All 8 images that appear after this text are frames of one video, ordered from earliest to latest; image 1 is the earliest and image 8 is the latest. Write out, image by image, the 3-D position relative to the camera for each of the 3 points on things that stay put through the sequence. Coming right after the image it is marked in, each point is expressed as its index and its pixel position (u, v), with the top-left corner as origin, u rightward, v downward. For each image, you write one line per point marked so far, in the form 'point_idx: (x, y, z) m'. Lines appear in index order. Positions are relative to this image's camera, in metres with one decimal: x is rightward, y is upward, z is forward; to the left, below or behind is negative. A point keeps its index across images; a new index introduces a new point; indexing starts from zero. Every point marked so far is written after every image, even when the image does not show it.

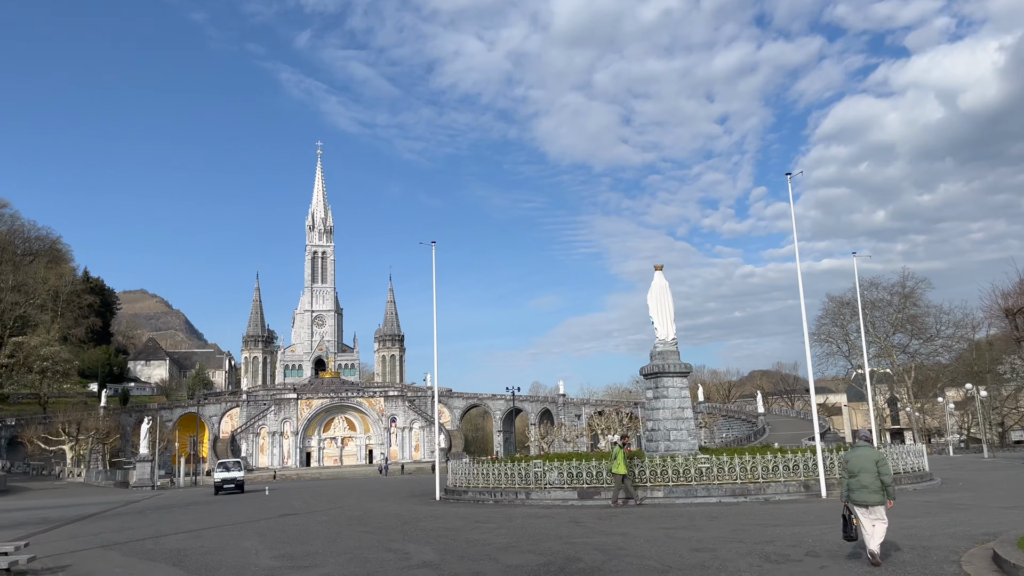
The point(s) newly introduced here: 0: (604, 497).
0: (+1.9, -4.3, +16.5) m
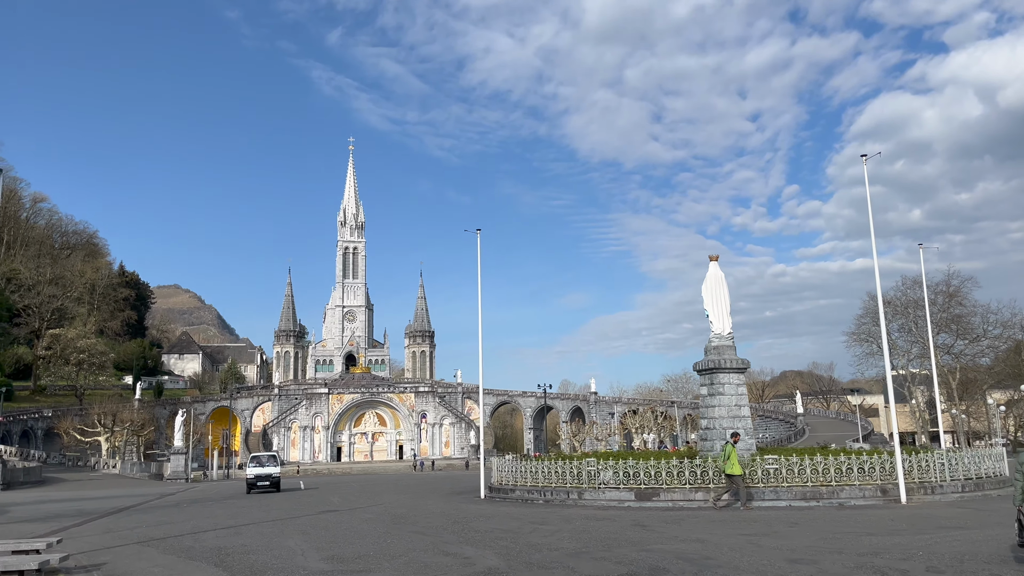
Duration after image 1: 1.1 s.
0: (+2.9, -4.1, +15.5) m
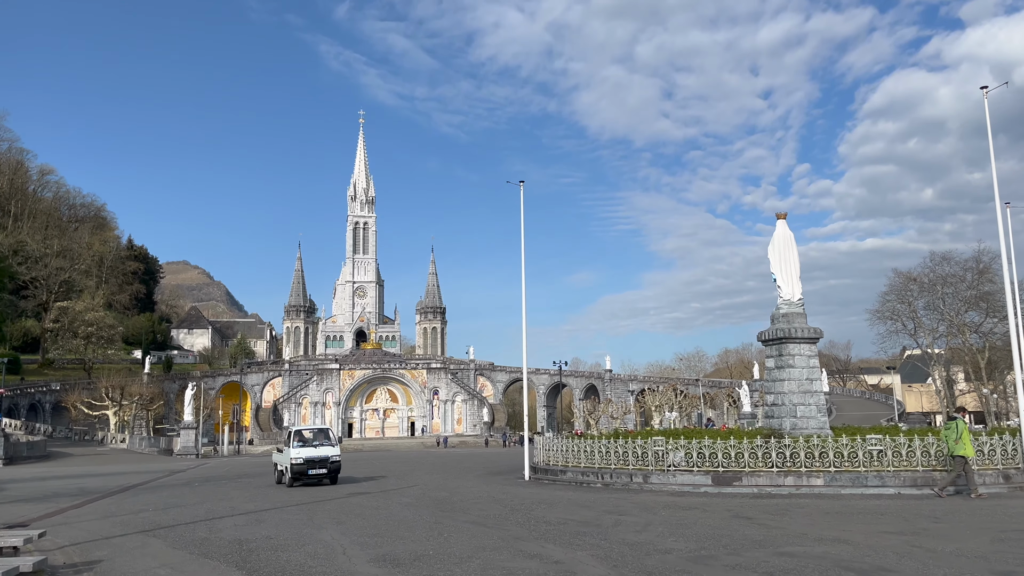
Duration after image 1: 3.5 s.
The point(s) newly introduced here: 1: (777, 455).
0: (+3.9, -3.3, +13.4) m
1: (+4.5, -2.8, +13.5) m
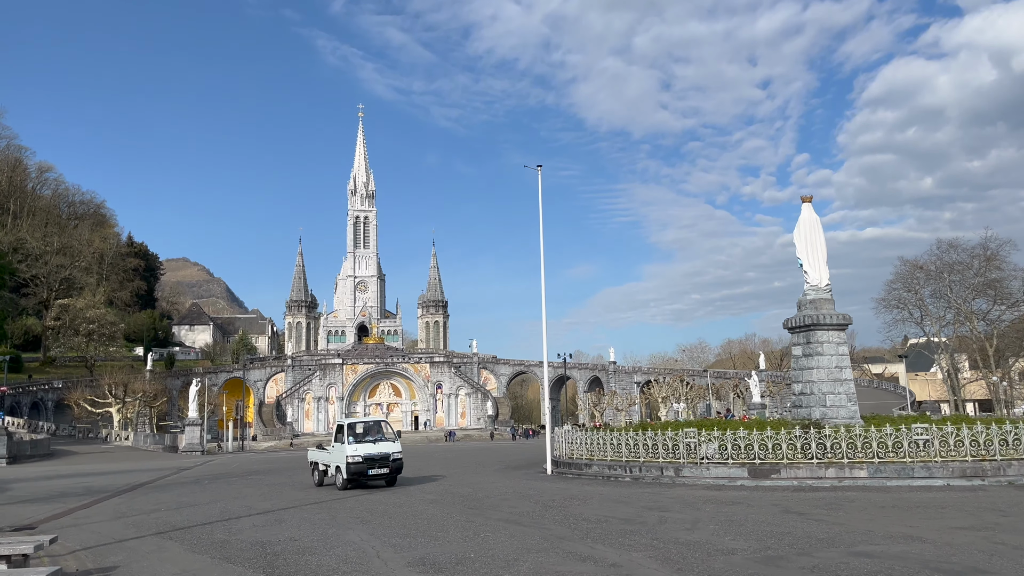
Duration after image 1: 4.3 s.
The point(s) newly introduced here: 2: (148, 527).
0: (+4.4, -3.1, +12.9) m
1: (+5.0, -2.6, +13.0) m
2: (-5.2, -3.4, +11.4) m
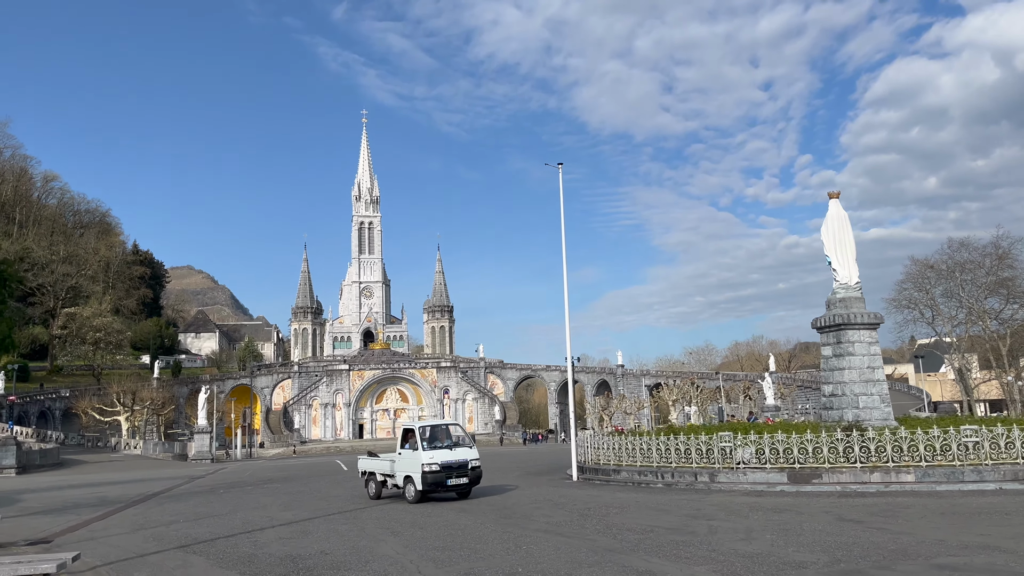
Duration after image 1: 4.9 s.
0: (+4.9, -3.0, +12.4) m
1: (+5.5, -2.5, +12.5) m
2: (-4.7, -3.5, +11.0) m
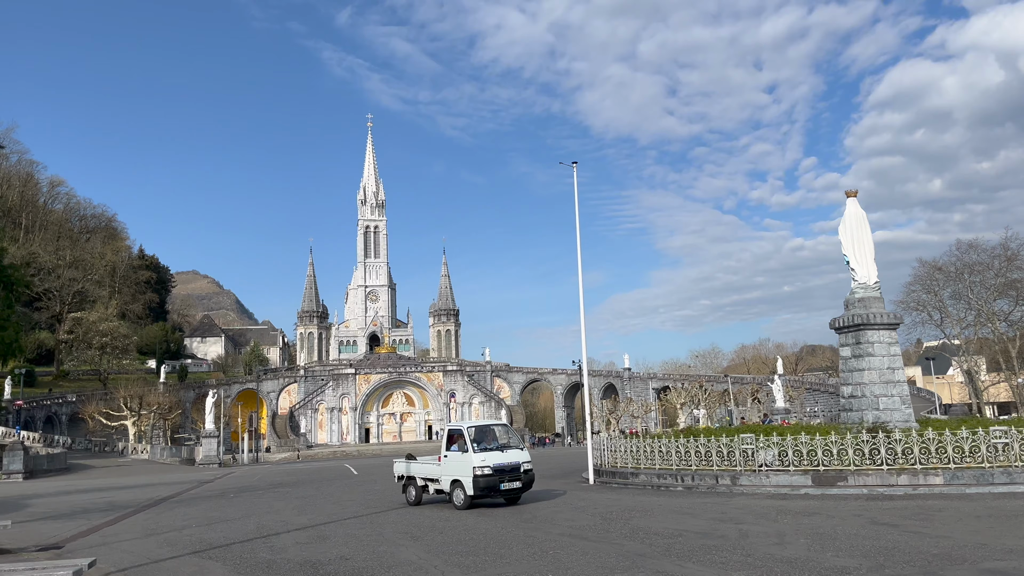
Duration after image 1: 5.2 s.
0: (+5.2, -3.0, +12.1) m
1: (+5.7, -2.5, +12.2) m
2: (-4.5, -3.5, +10.8) m
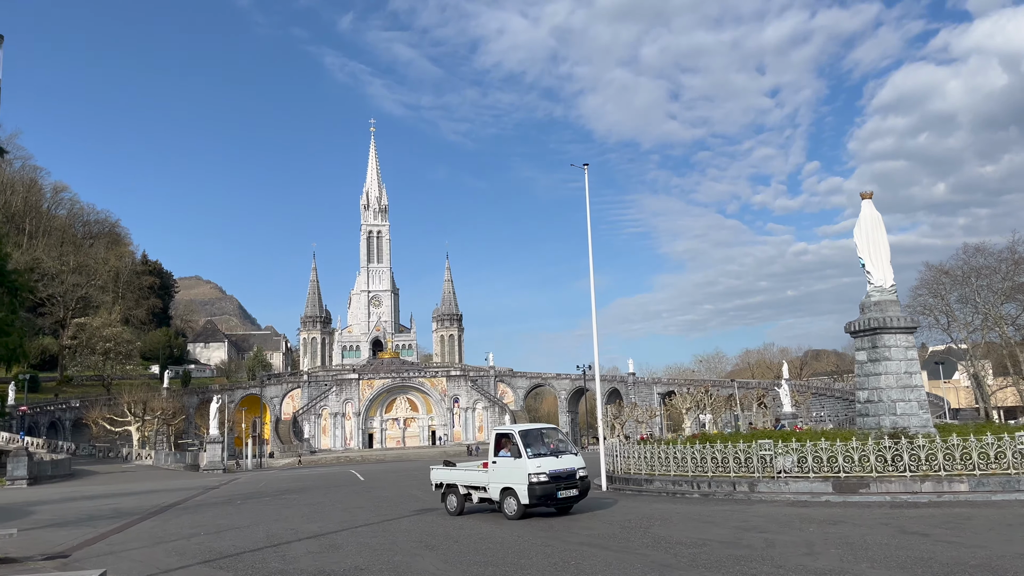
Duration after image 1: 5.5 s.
0: (+5.4, -3.0, +11.8) m
1: (+6.0, -2.5, +12.0) m
2: (-4.3, -3.5, +10.5) m
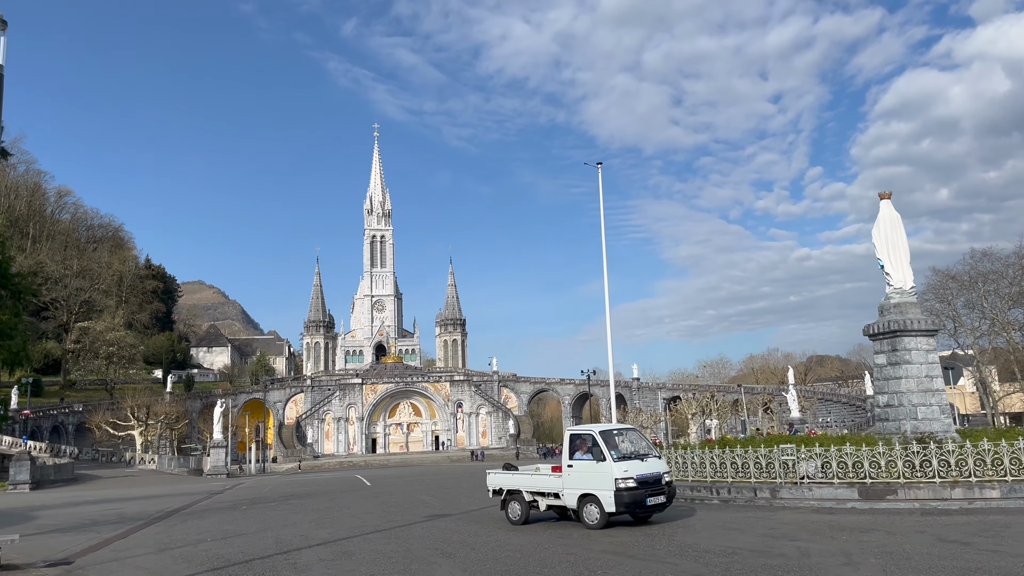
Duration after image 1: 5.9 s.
0: (+5.6, -3.0, +11.5) m
1: (+6.2, -2.5, +11.6) m
2: (-4.0, -3.5, +10.2) m
